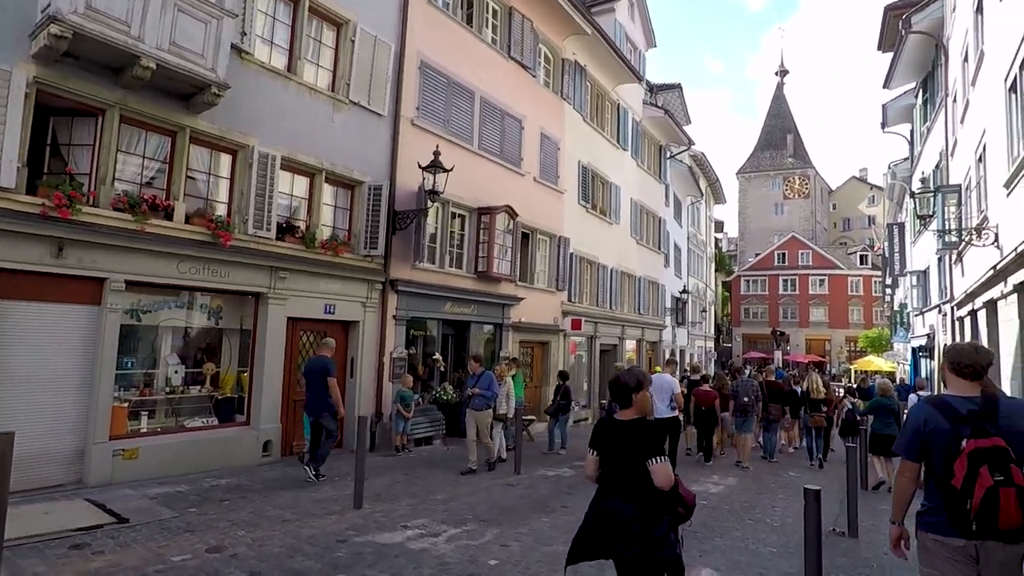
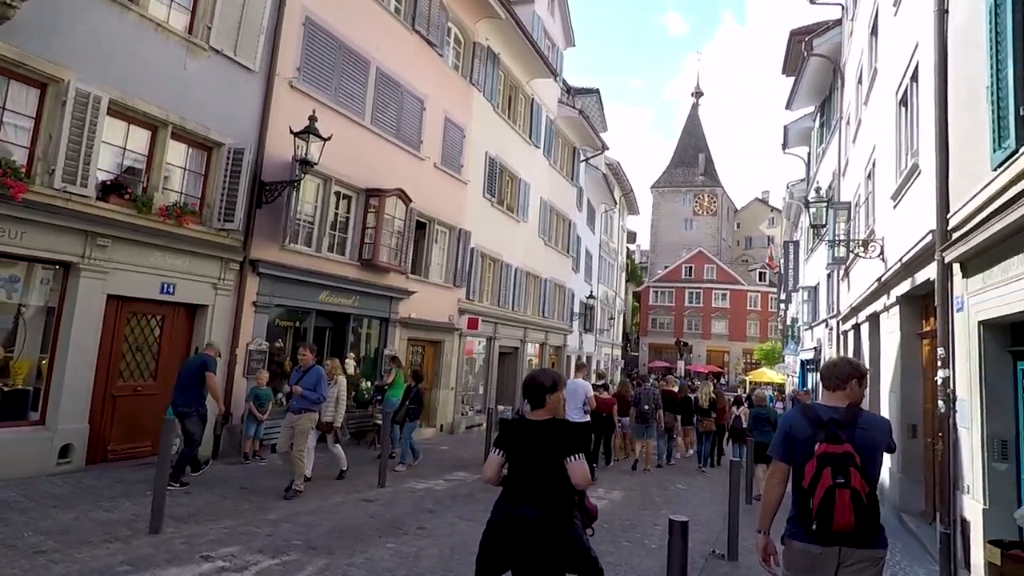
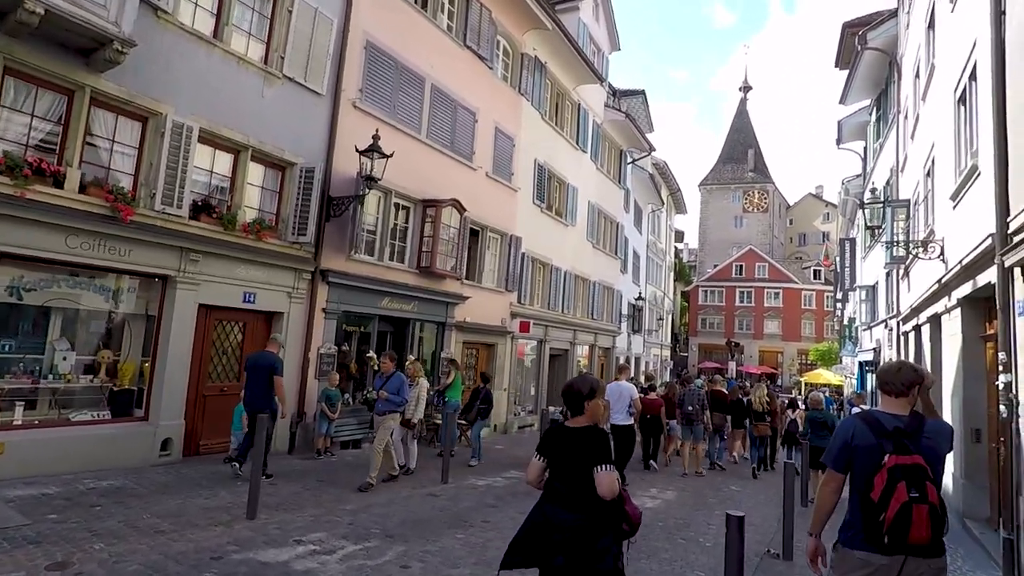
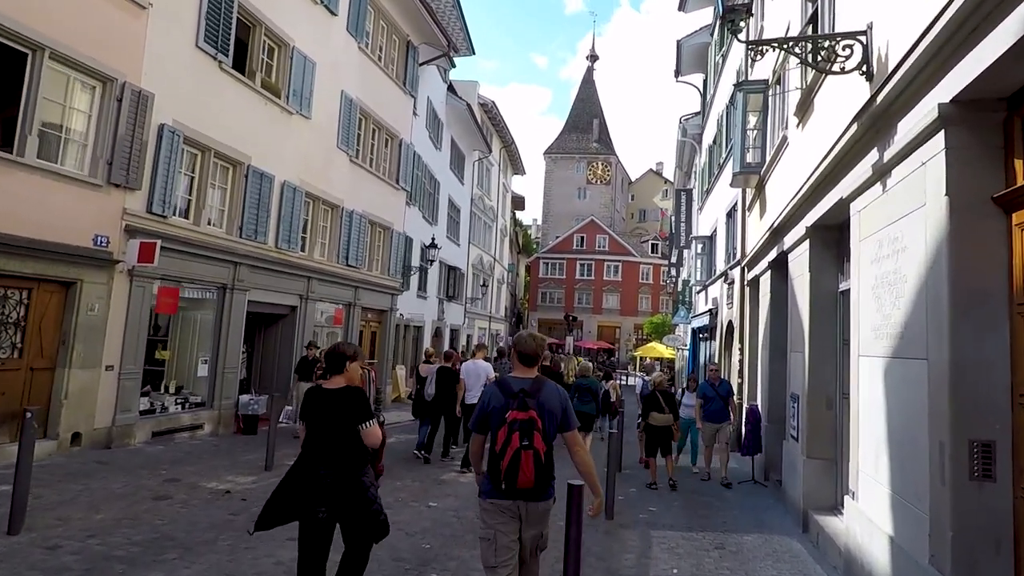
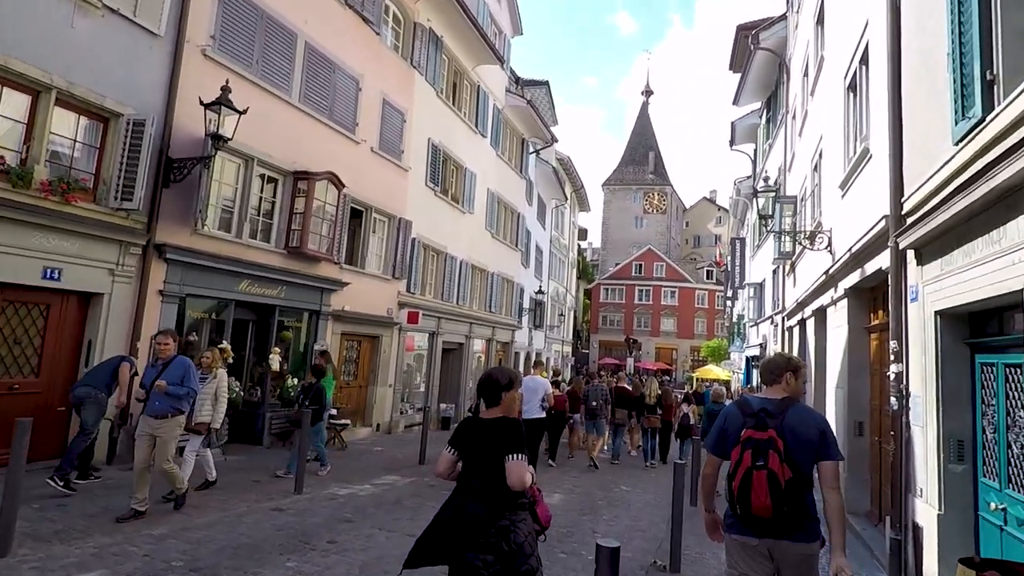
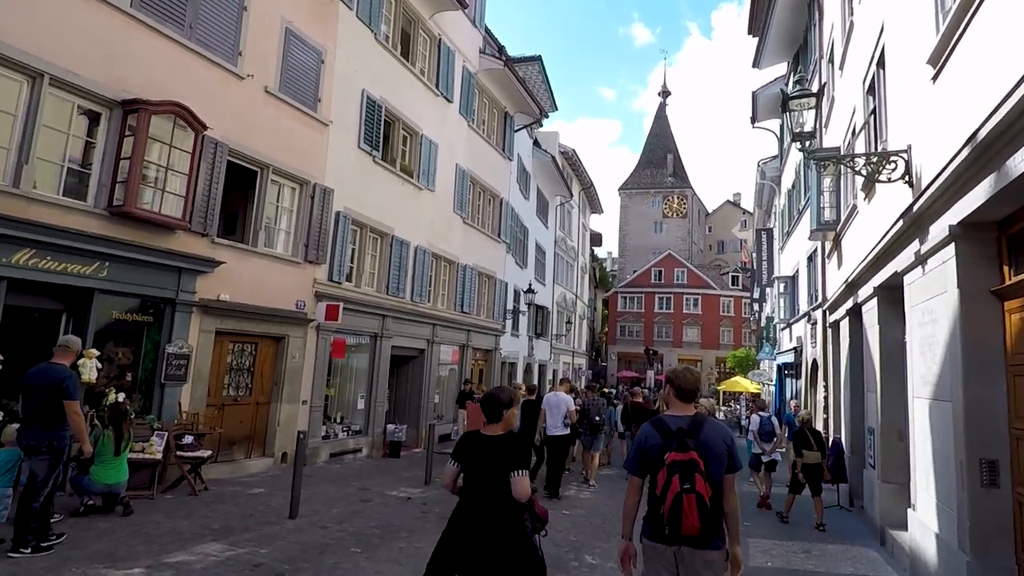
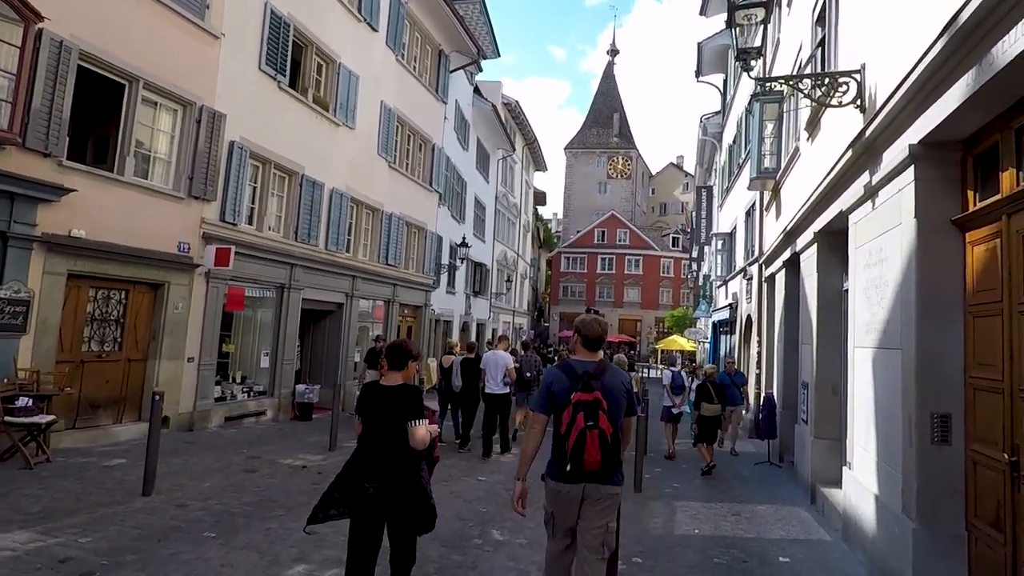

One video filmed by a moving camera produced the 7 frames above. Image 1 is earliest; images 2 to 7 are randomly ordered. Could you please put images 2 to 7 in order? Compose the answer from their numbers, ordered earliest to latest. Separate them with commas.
3, 2, 5, 6, 7, 4
